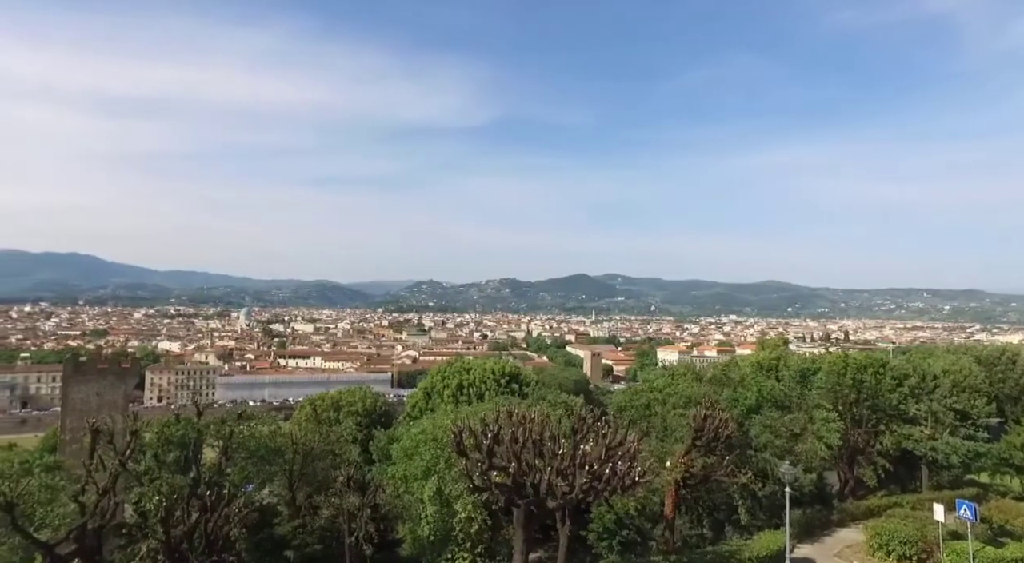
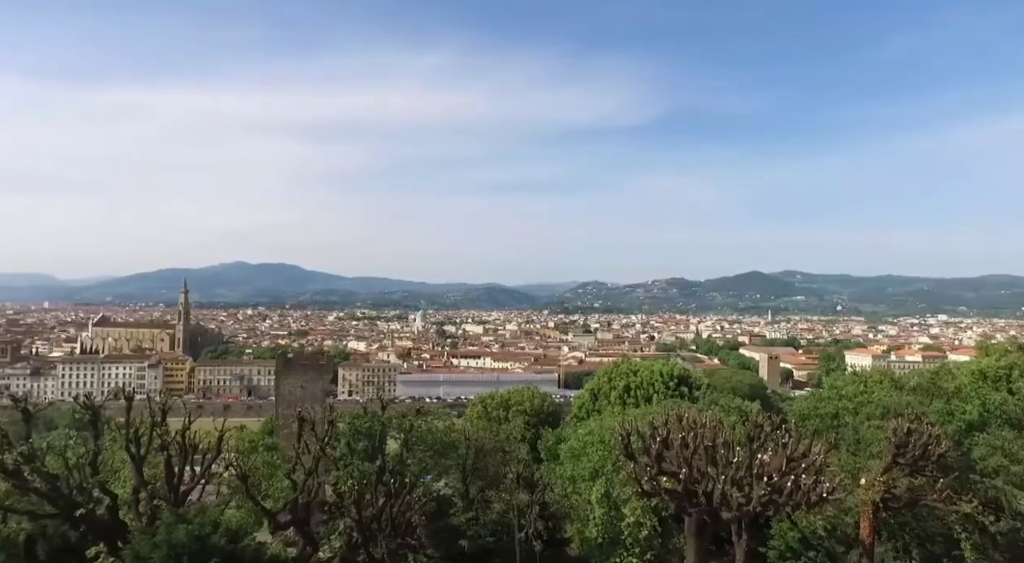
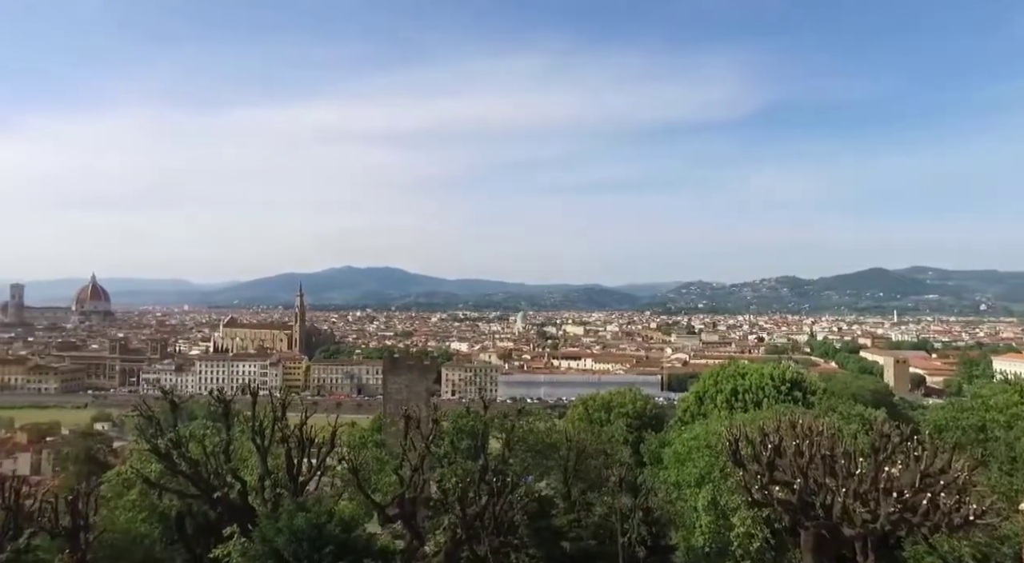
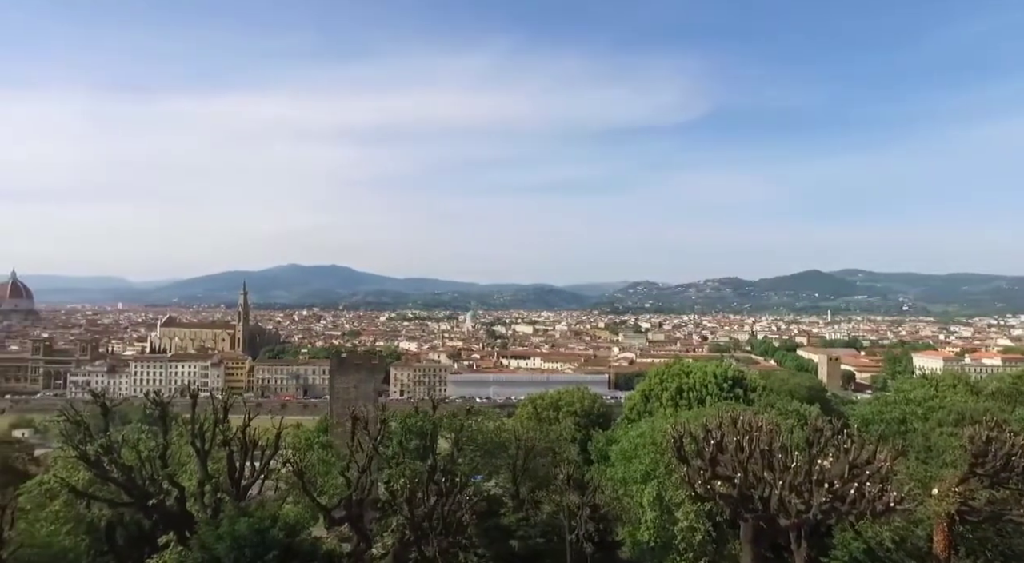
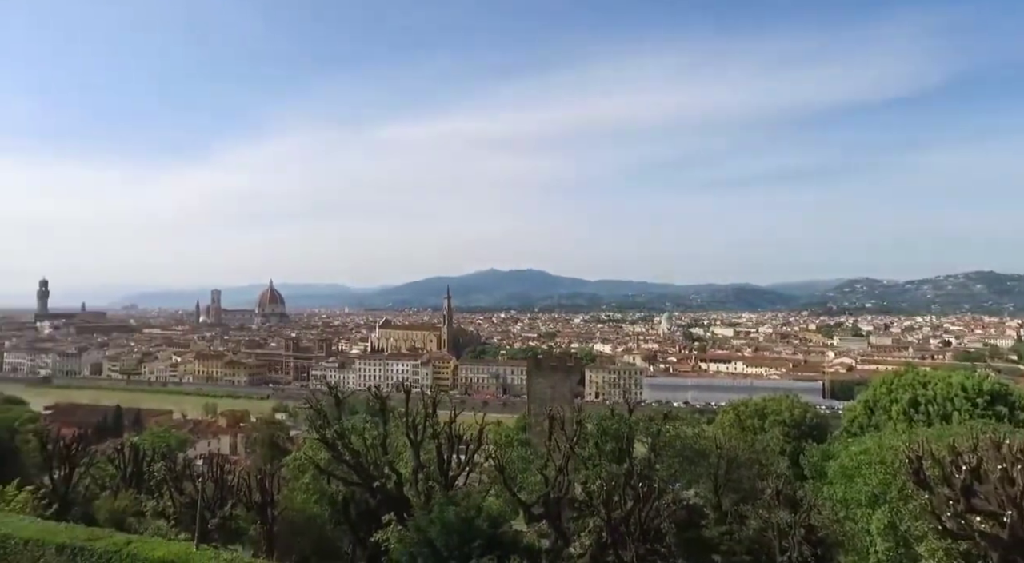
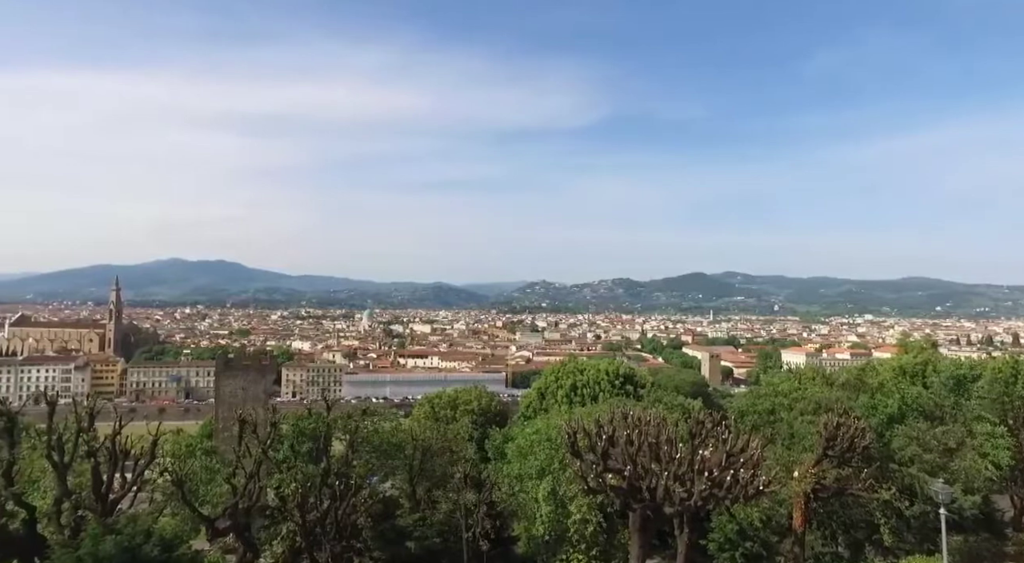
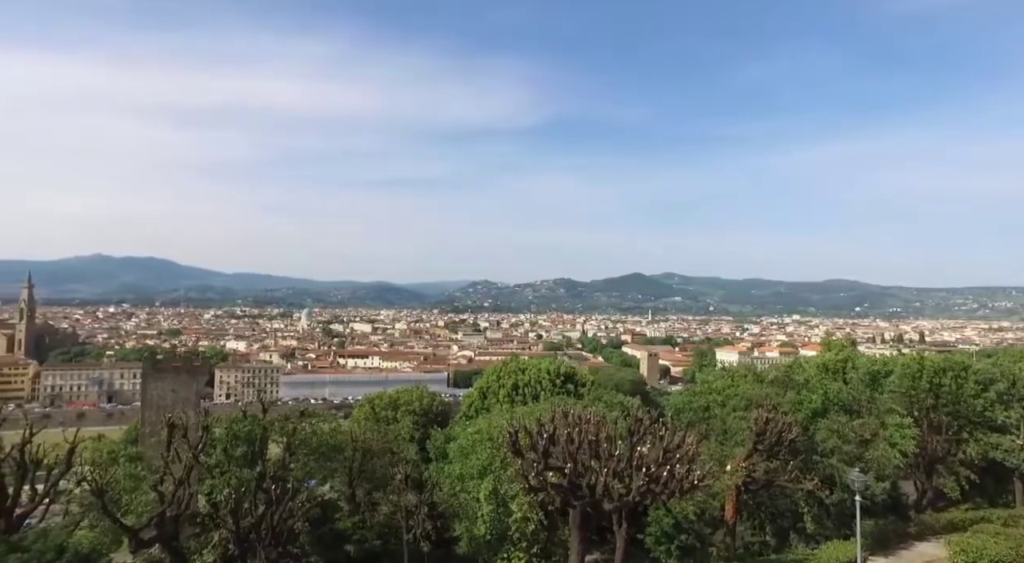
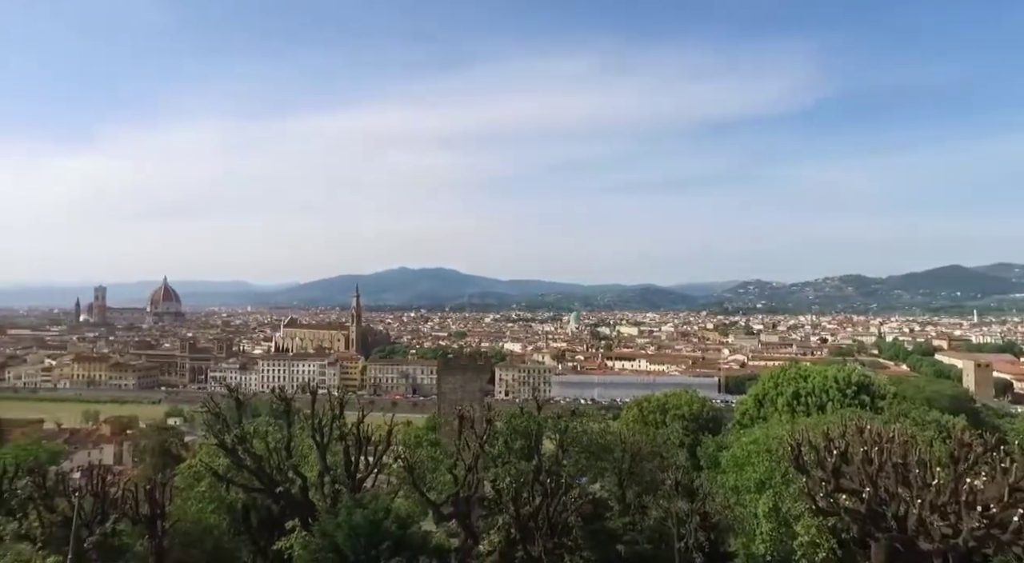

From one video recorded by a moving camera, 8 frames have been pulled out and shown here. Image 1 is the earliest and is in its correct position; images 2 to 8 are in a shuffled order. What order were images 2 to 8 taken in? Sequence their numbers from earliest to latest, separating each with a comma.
7, 6, 2, 4, 3, 8, 5
